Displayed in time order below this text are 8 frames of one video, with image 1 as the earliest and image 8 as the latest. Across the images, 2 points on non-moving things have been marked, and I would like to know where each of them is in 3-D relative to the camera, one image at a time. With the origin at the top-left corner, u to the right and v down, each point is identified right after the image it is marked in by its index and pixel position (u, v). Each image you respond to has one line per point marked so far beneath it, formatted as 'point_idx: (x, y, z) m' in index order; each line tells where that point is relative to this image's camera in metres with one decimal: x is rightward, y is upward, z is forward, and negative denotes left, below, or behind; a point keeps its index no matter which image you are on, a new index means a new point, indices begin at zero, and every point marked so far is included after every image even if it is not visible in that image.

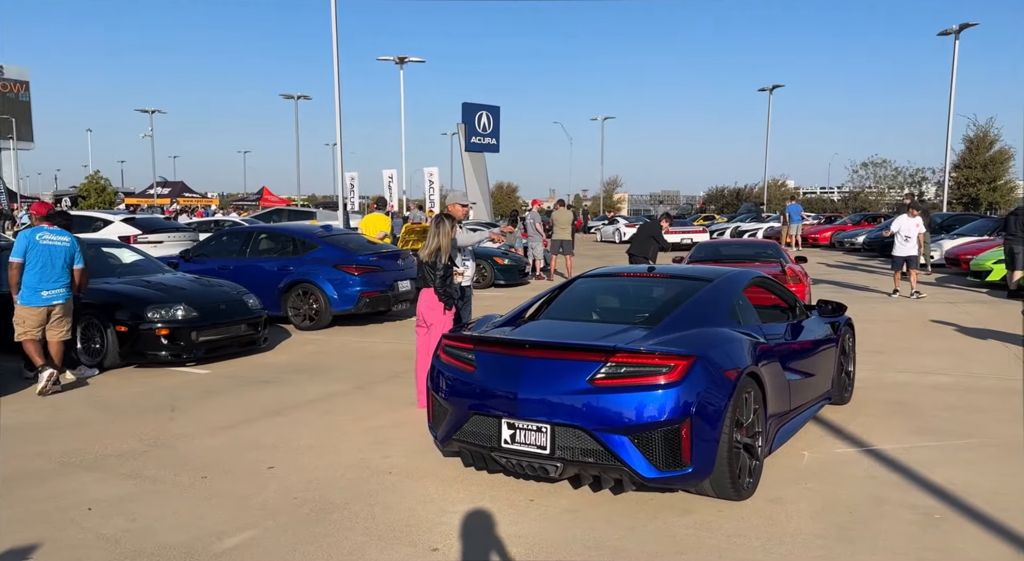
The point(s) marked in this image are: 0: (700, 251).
0: (+3.0, +0.5, +11.1) m
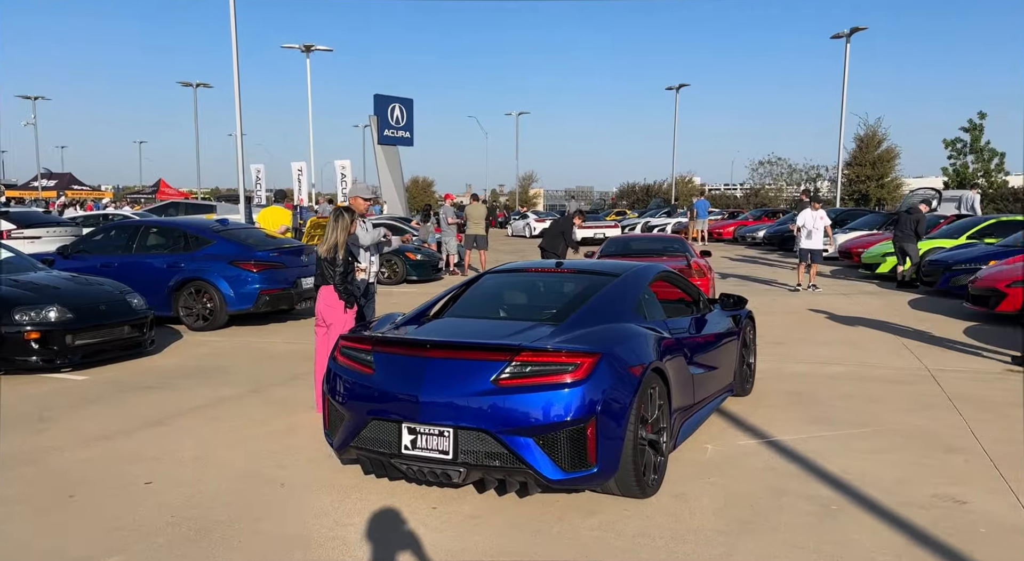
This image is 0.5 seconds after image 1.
0: (+1.6, +0.5, +11.2) m
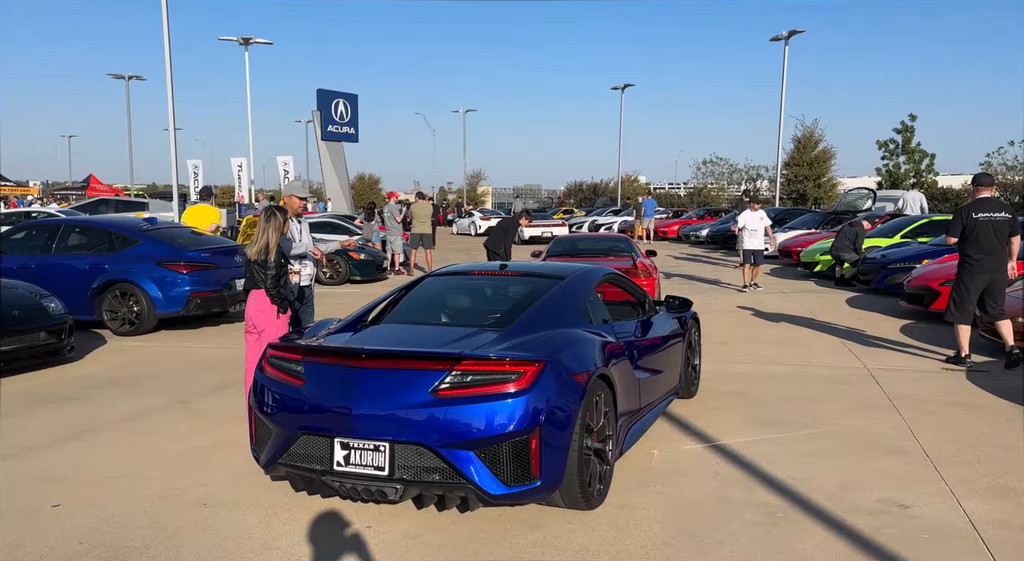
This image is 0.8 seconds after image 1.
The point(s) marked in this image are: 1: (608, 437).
0: (+0.7, +0.5, +11.1) m
1: (+0.6, -0.9, +4.2) m
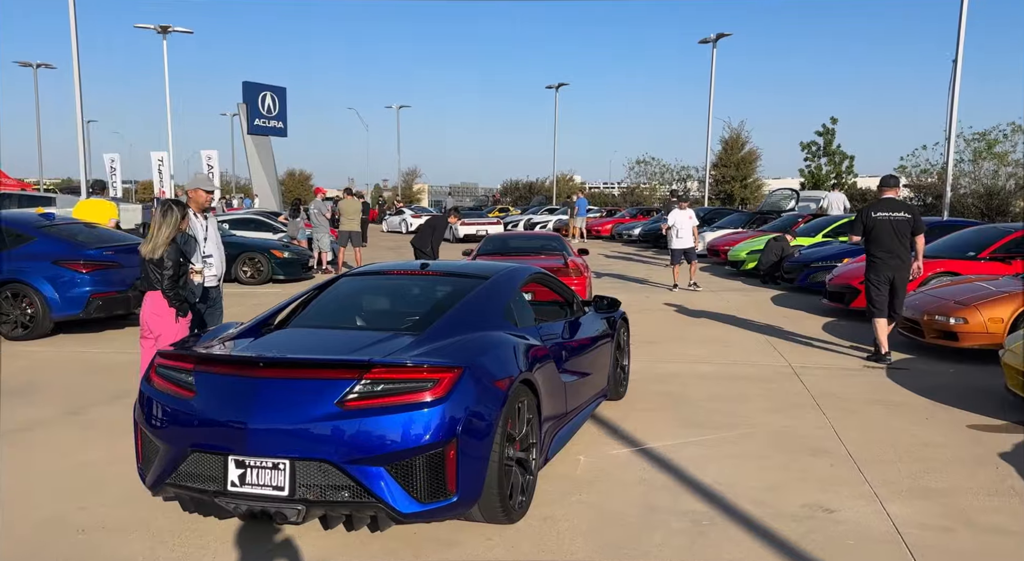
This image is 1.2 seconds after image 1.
0: (-0.3, +0.6, +10.9) m
1: (+0.1, -0.9, +4.0) m
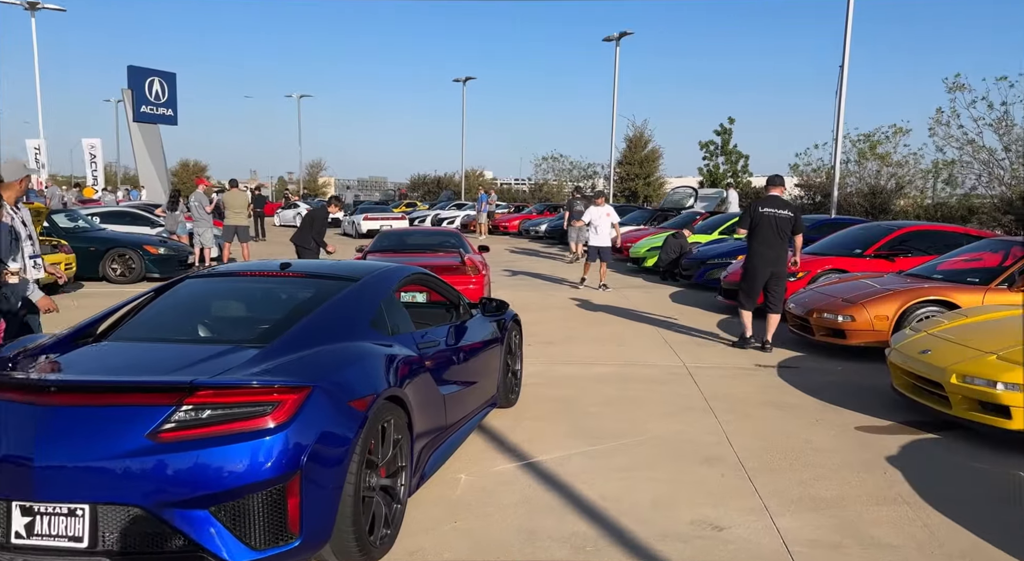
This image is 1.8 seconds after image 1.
0: (-1.9, +0.6, +10.3) m
1: (-0.6, -0.9, +3.5) m
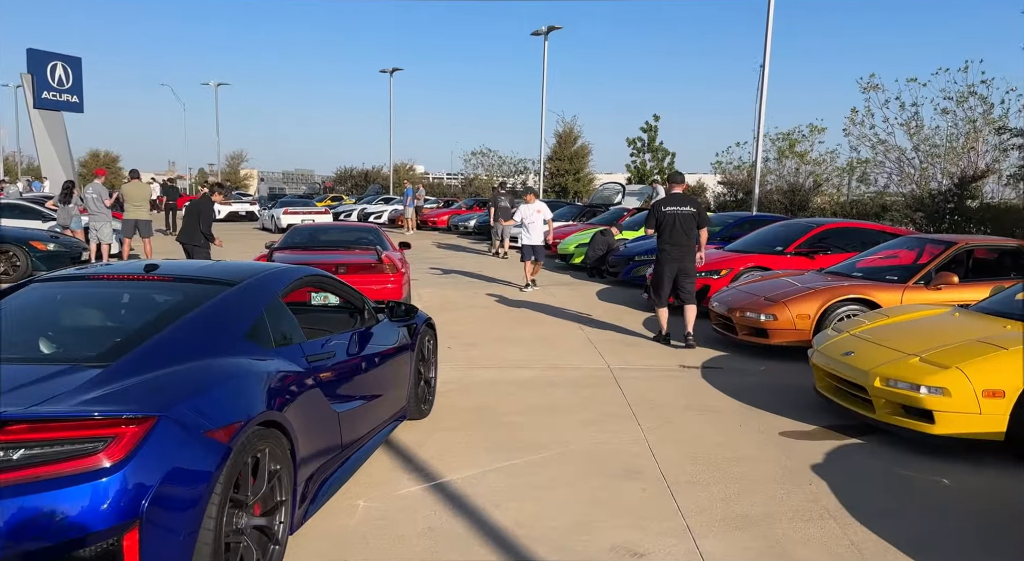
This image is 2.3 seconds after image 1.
0: (-3.0, +0.6, +9.7) m
1: (-1.0, -1.0, +3.1) m
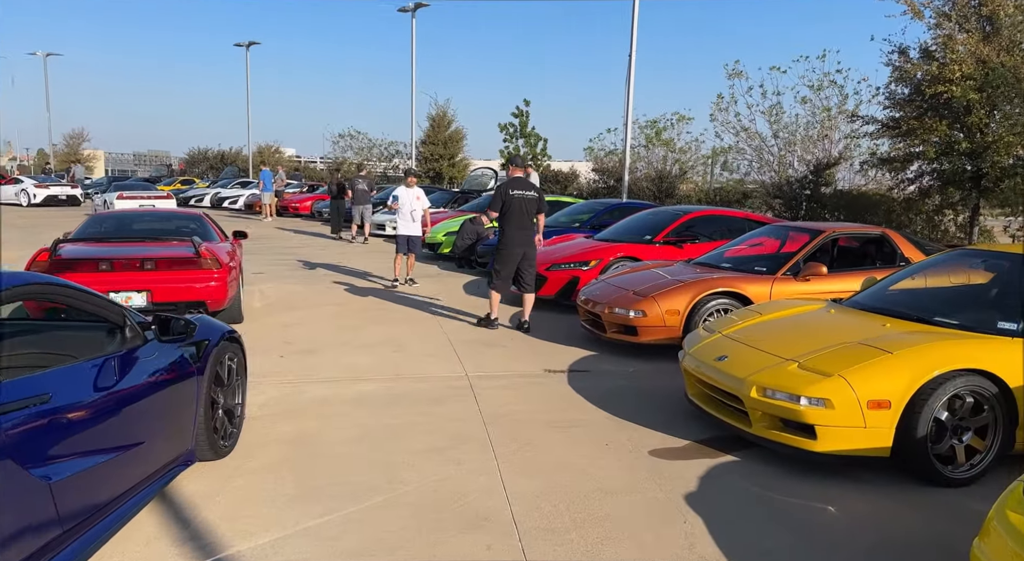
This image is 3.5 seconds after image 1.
0: (-4.8, +0.6, +8.2) m
1: (-1.7, -1.0, +2.0) m
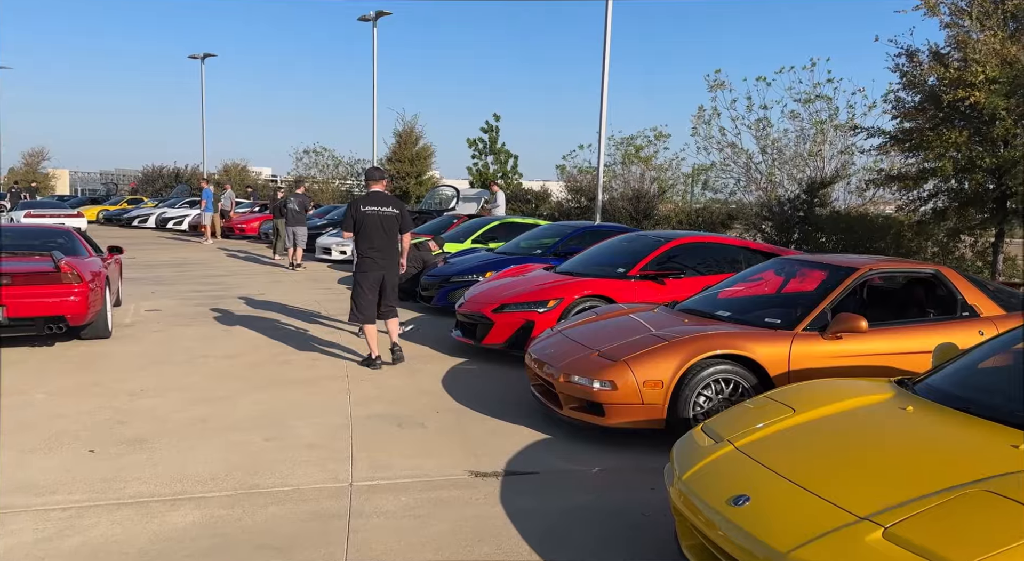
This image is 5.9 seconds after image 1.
0: (-5.4, +0.2, +6.3) m
1: (-2.1, -1.3, +0.2) m
